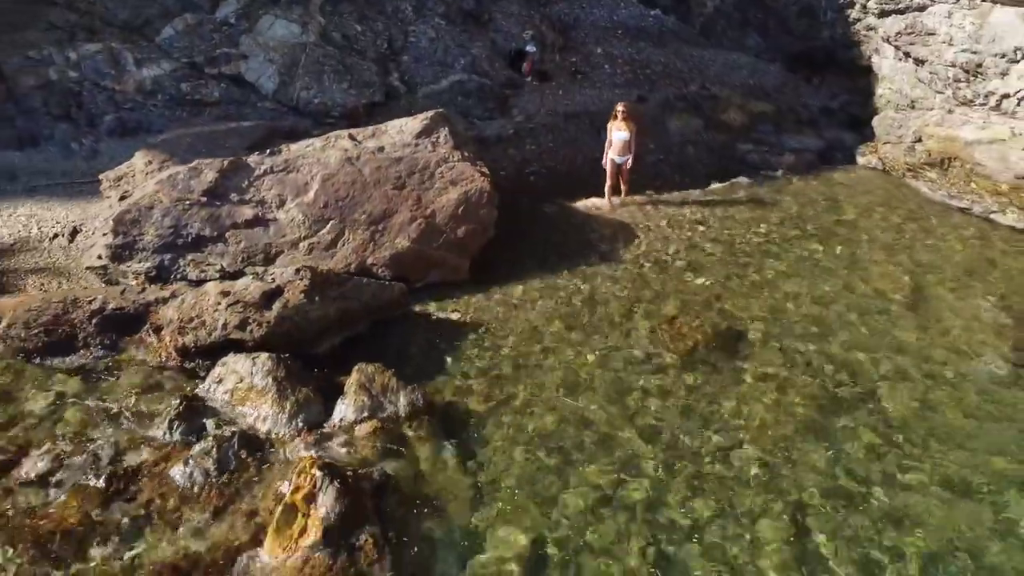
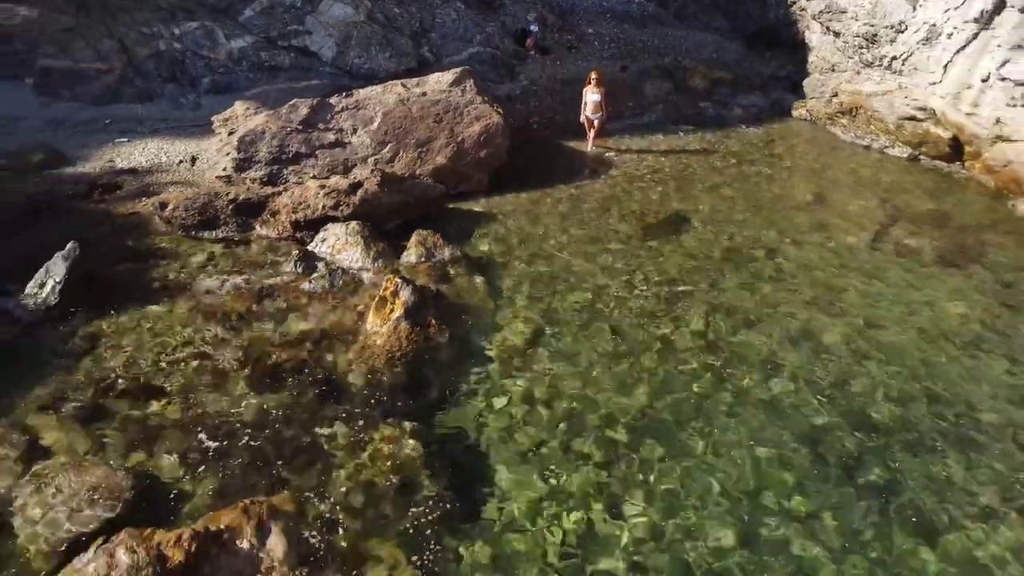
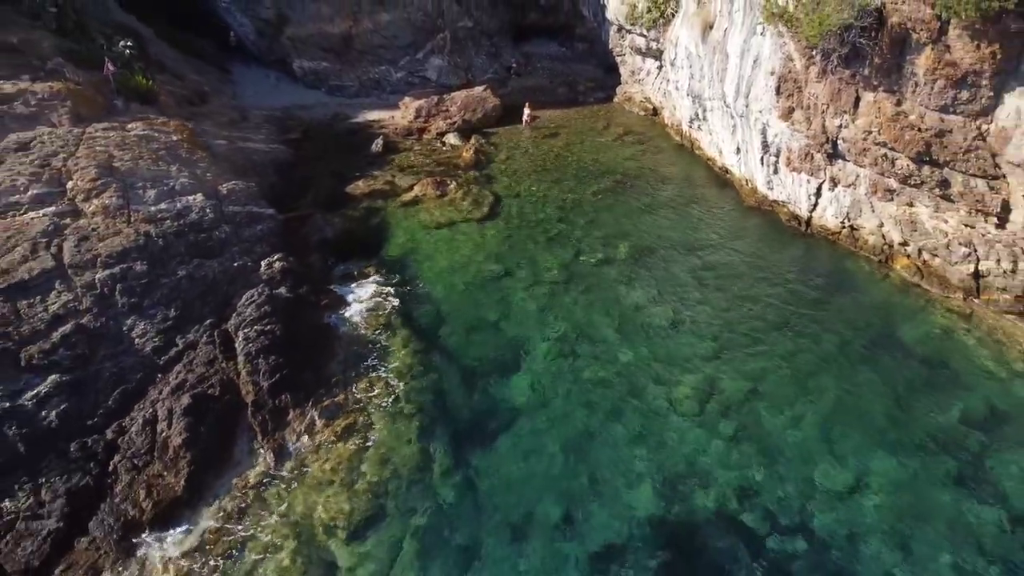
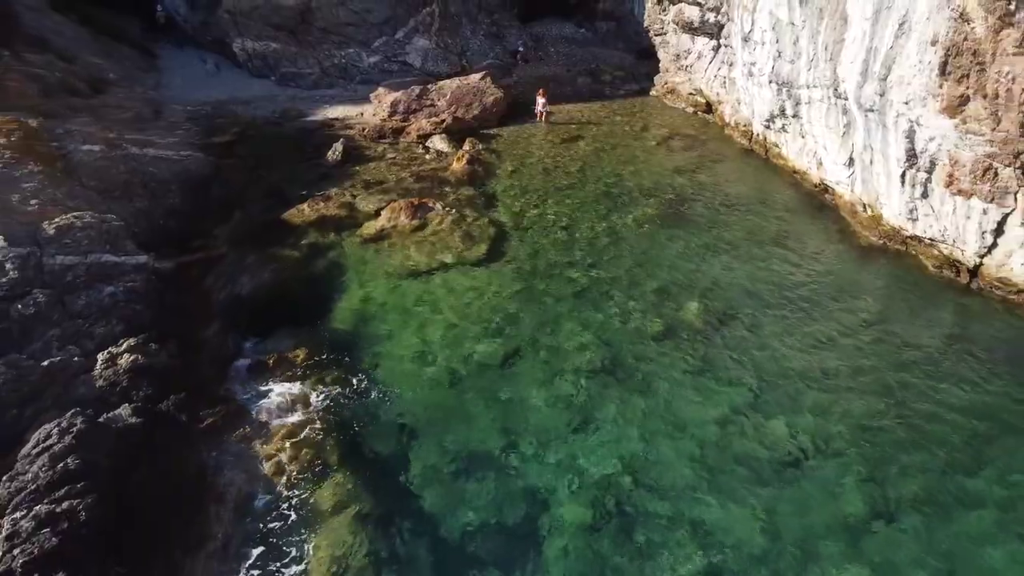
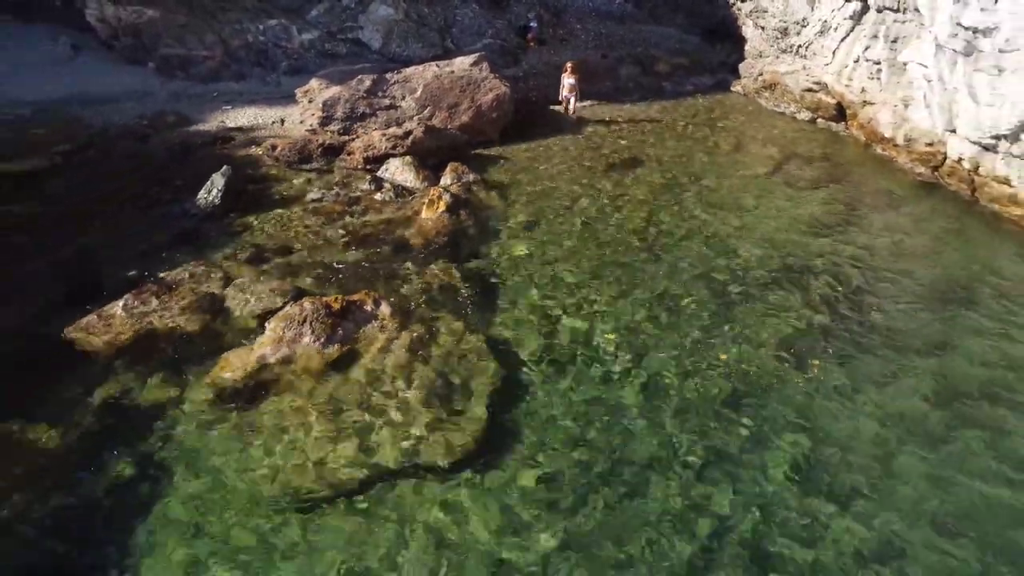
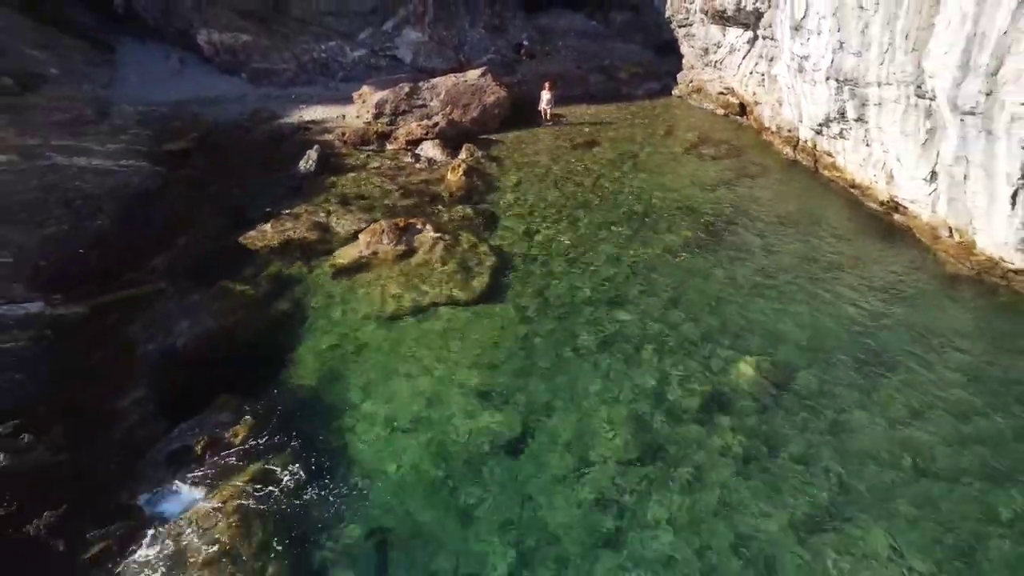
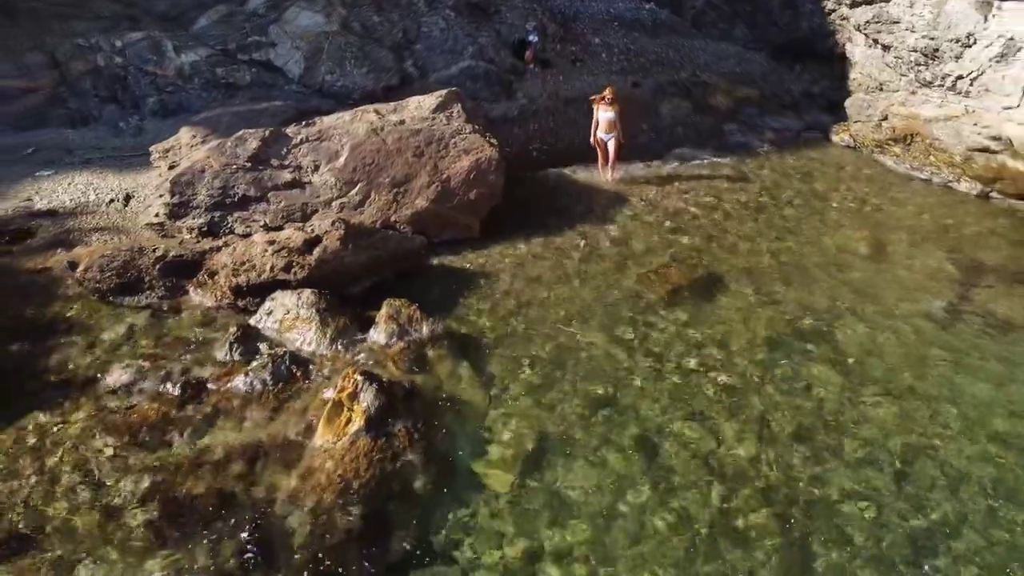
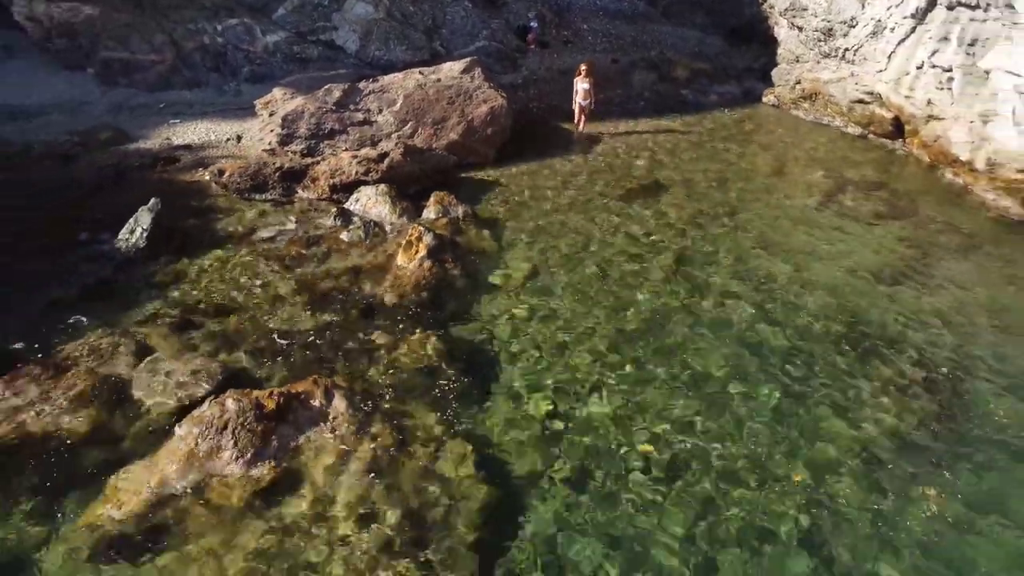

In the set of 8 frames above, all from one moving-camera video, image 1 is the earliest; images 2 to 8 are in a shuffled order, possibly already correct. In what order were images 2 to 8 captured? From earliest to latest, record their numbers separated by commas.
7, 2, 8, 5, 6, 4, 3
